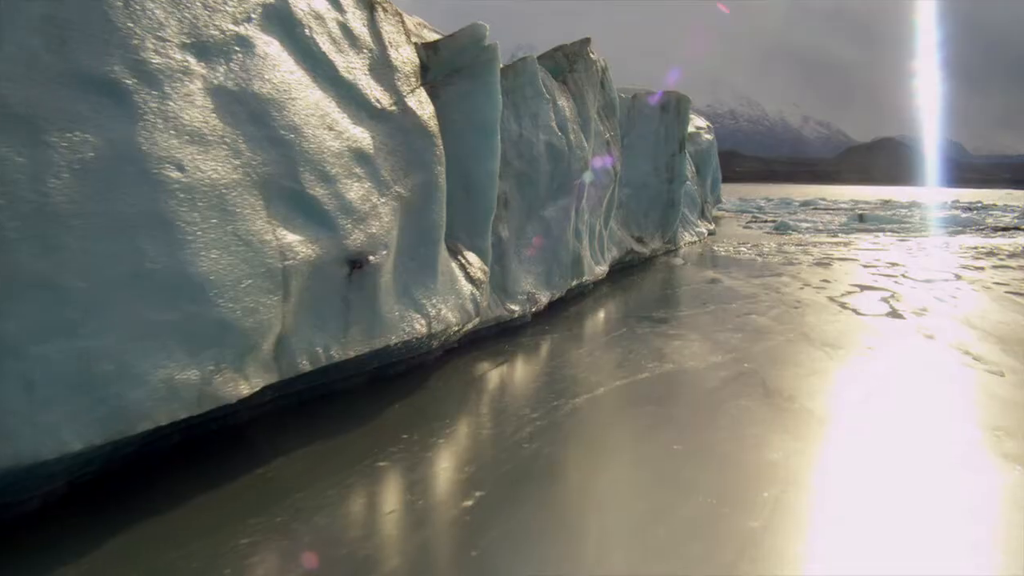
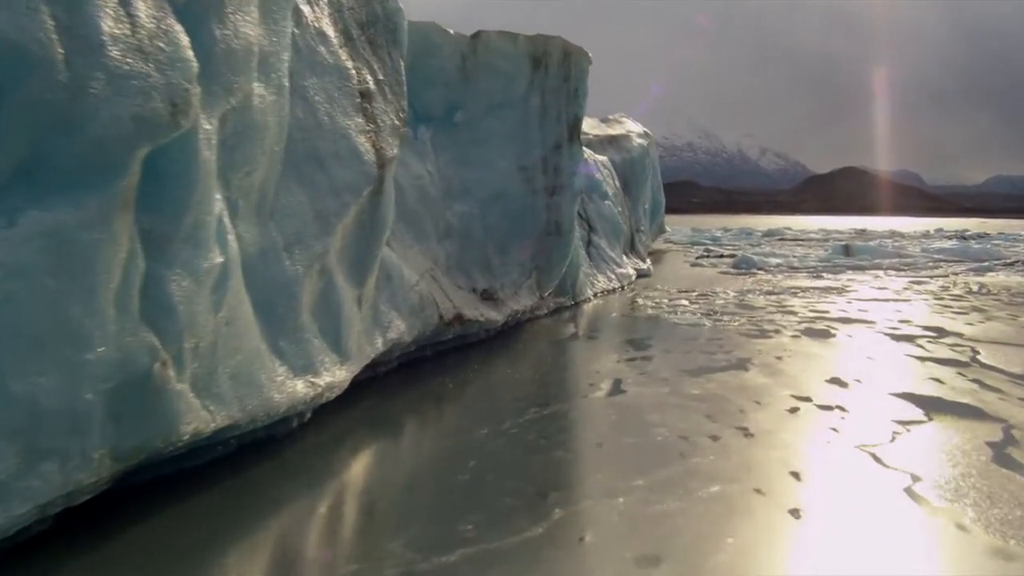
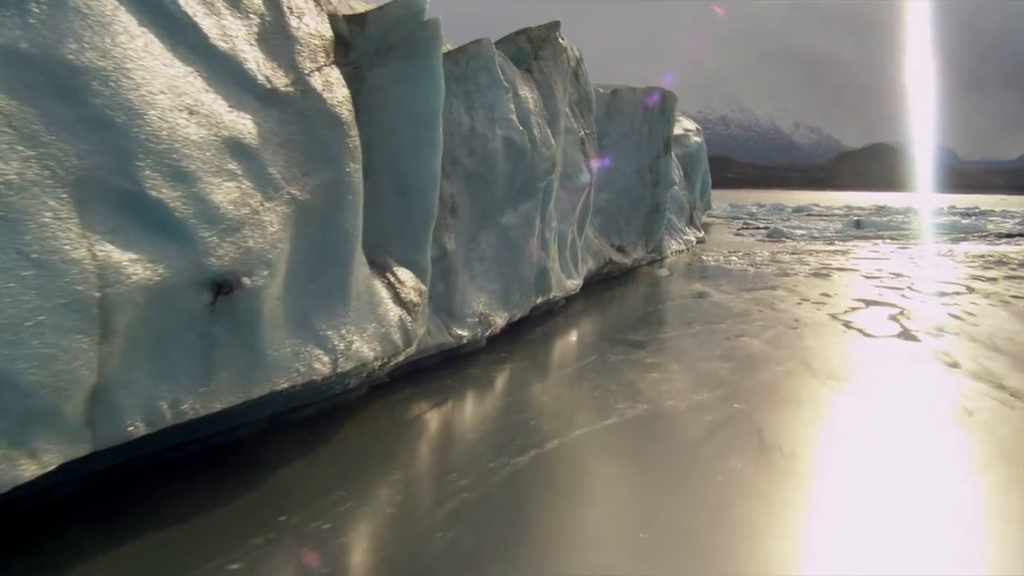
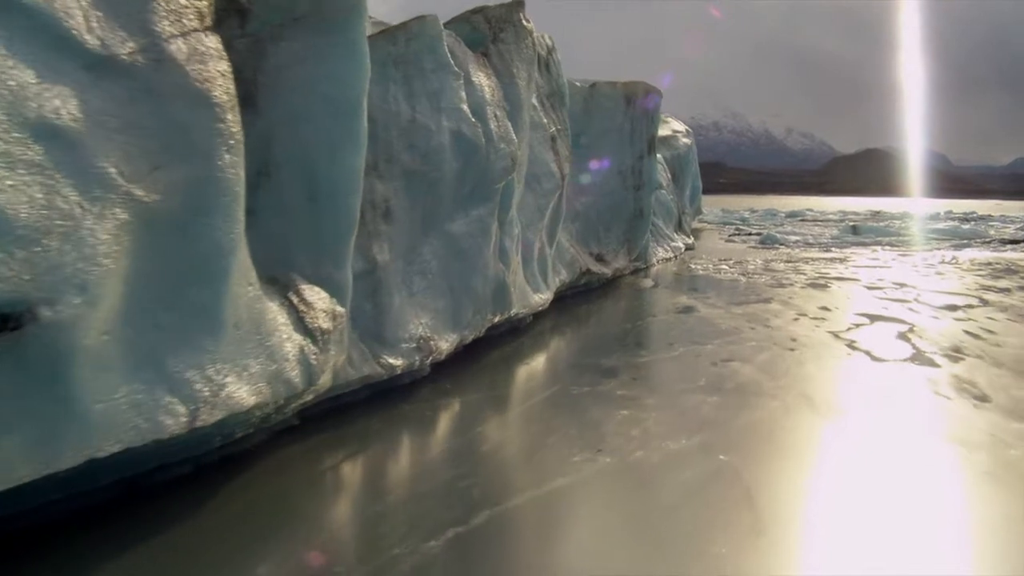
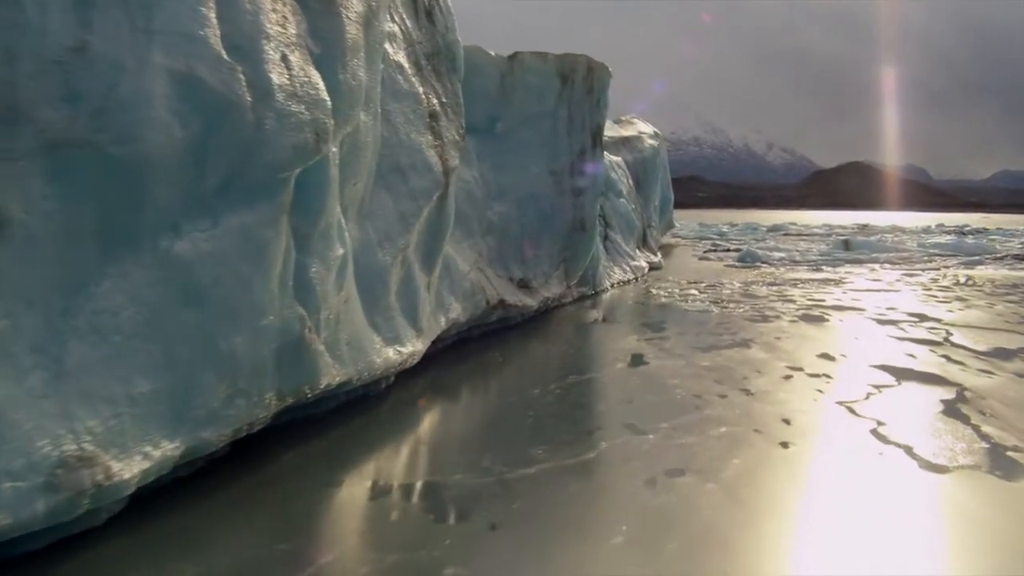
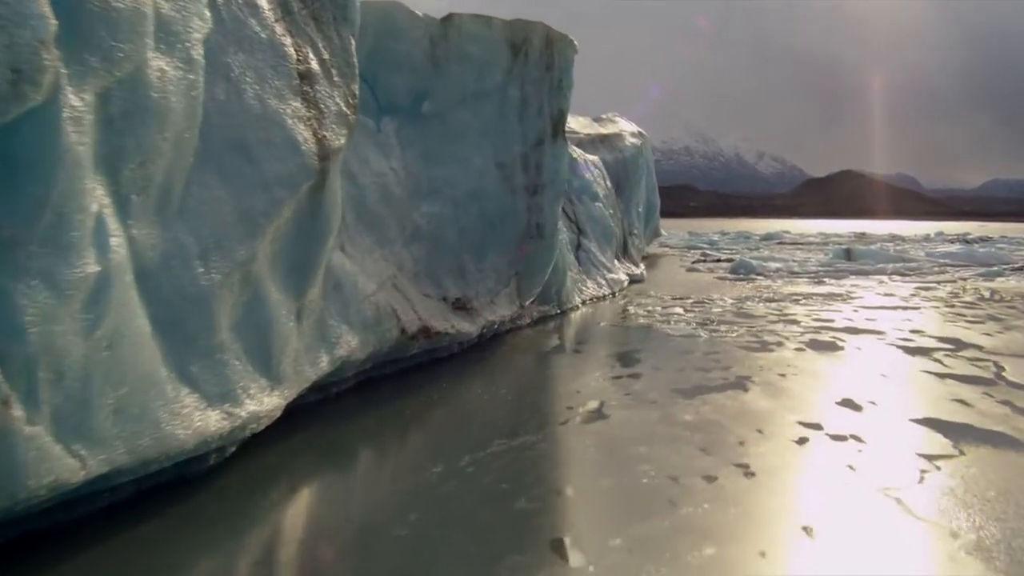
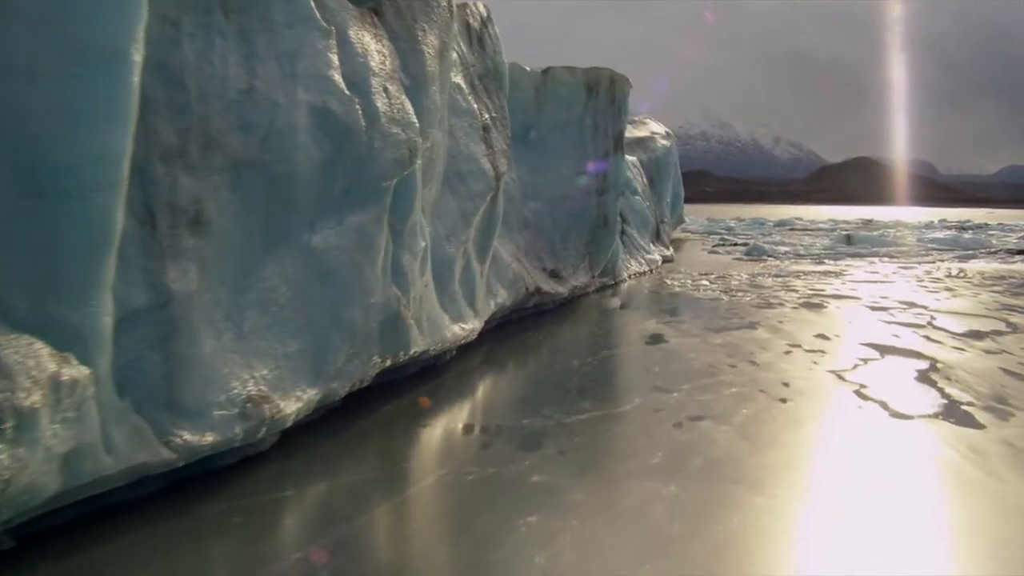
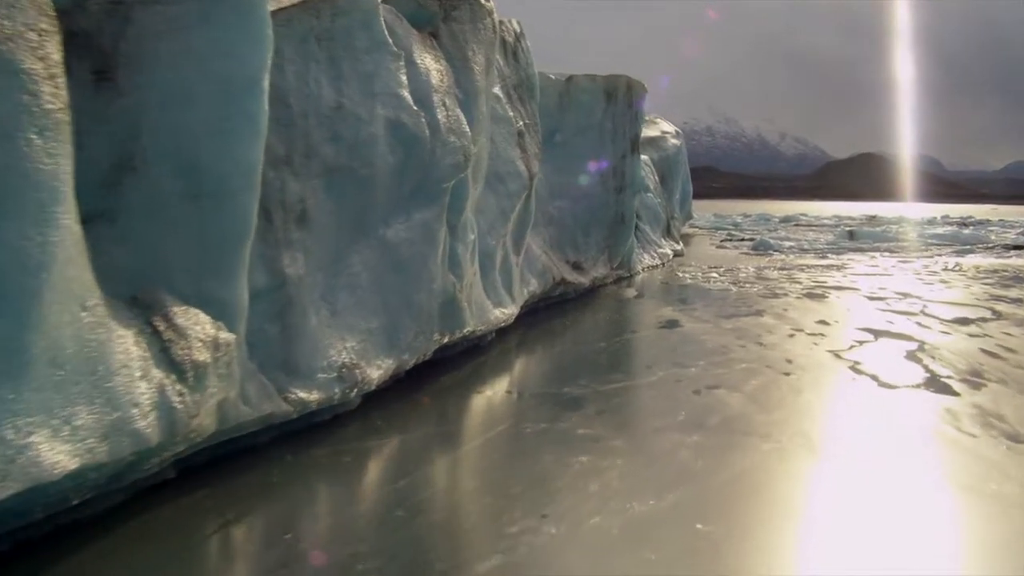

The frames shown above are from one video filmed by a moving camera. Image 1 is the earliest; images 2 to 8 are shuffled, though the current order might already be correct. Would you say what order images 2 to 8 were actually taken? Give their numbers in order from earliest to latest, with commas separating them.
3, 4, 8, 7, 5, 2, 6
